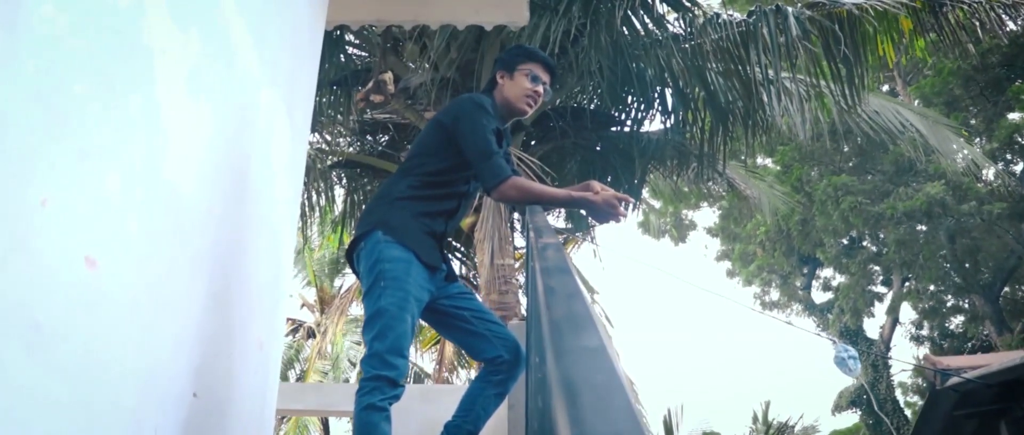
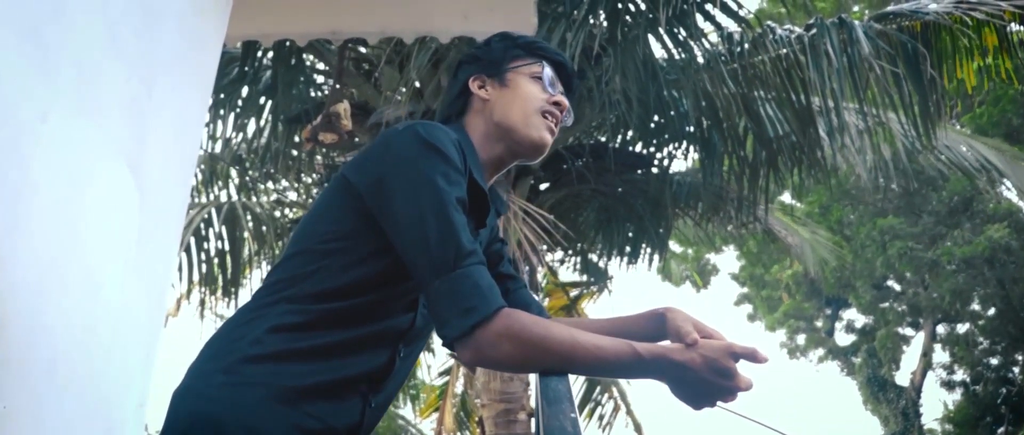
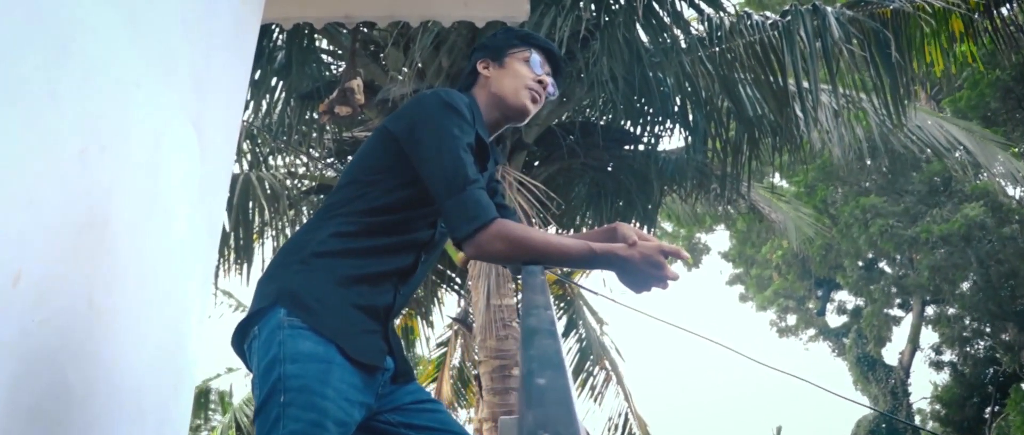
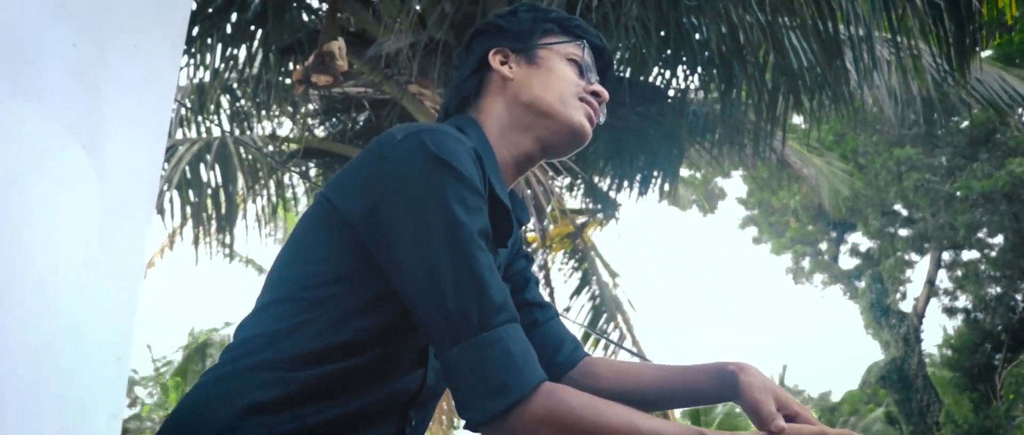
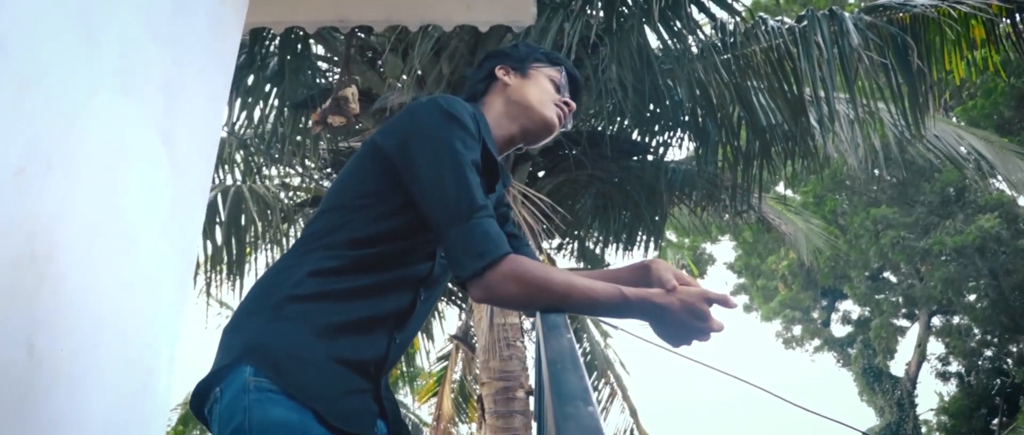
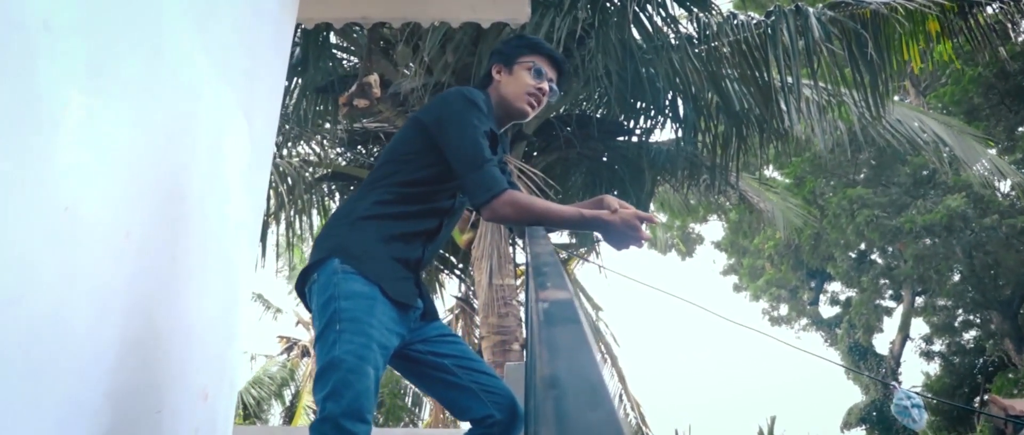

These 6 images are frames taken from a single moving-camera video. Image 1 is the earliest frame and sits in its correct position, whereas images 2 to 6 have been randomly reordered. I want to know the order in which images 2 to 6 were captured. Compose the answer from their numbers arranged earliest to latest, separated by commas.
6, 3, 5, 2, 4
